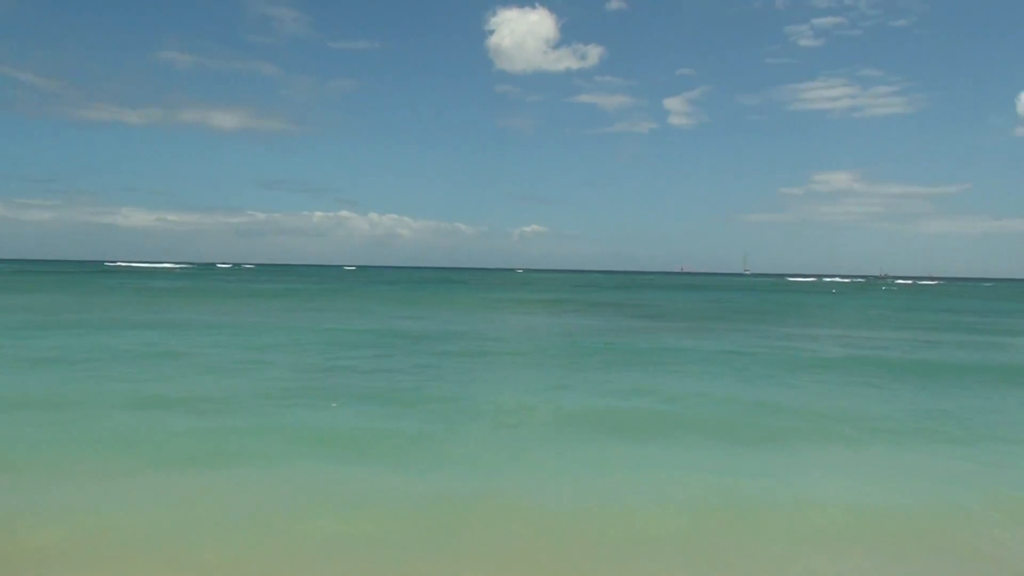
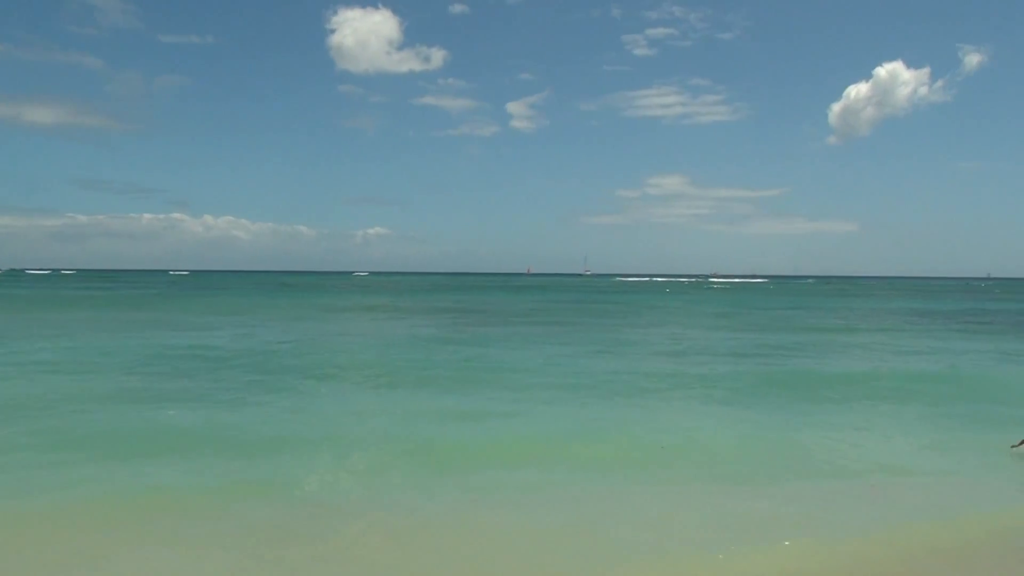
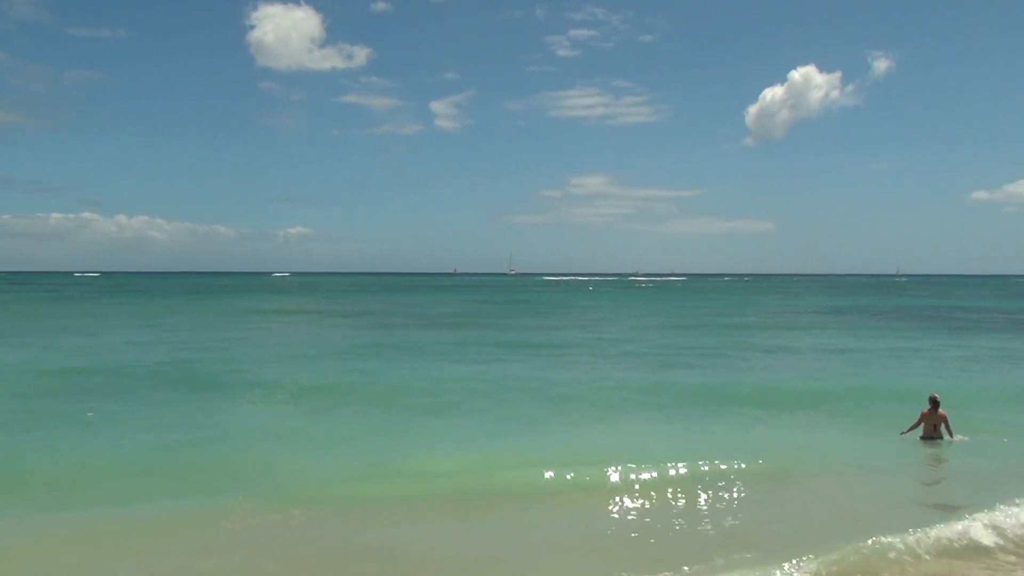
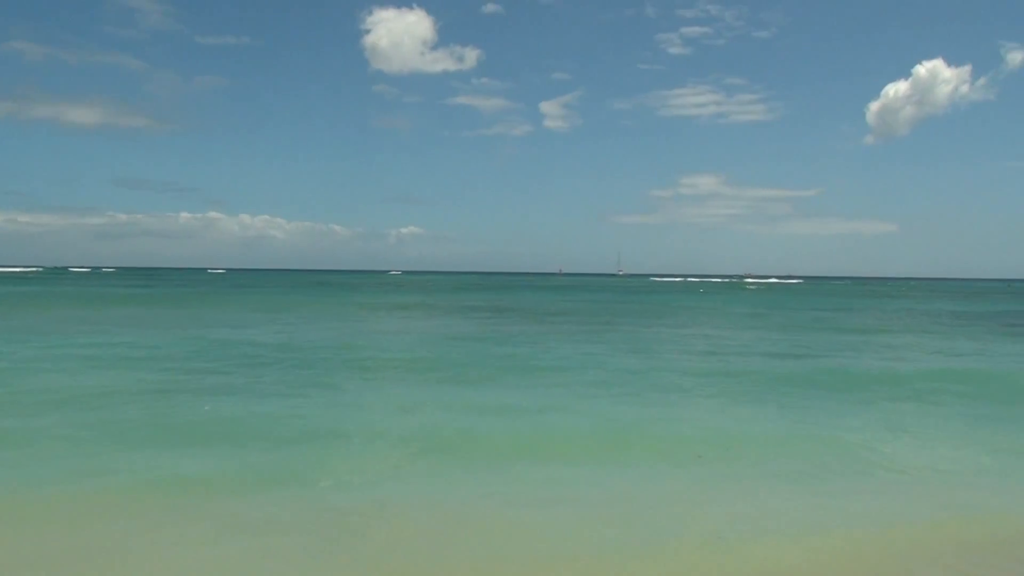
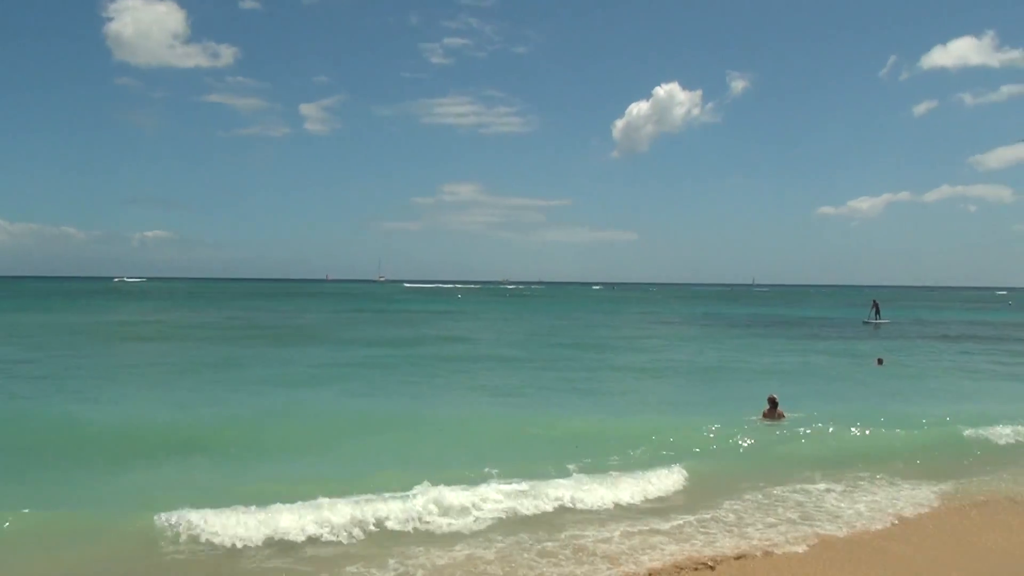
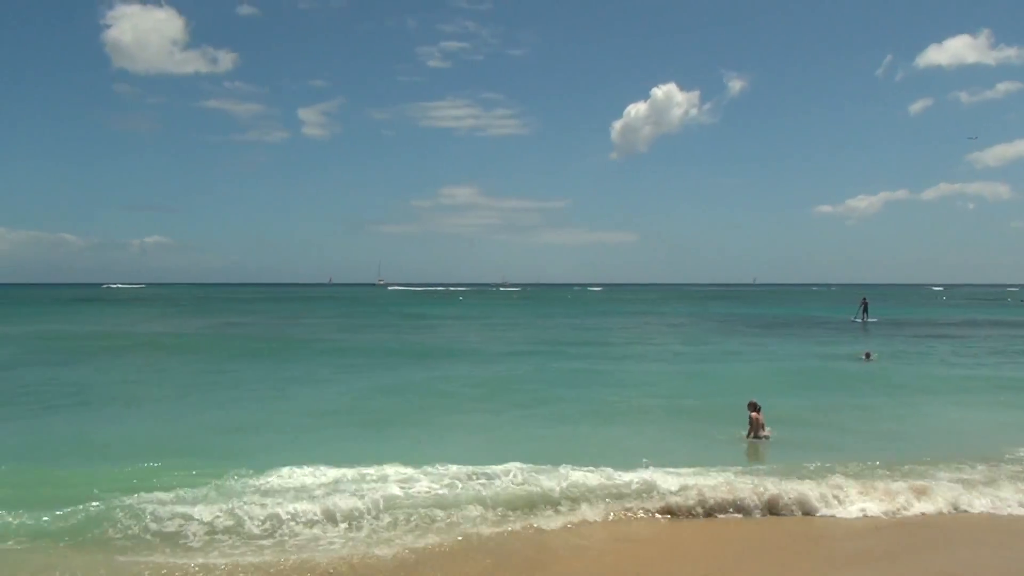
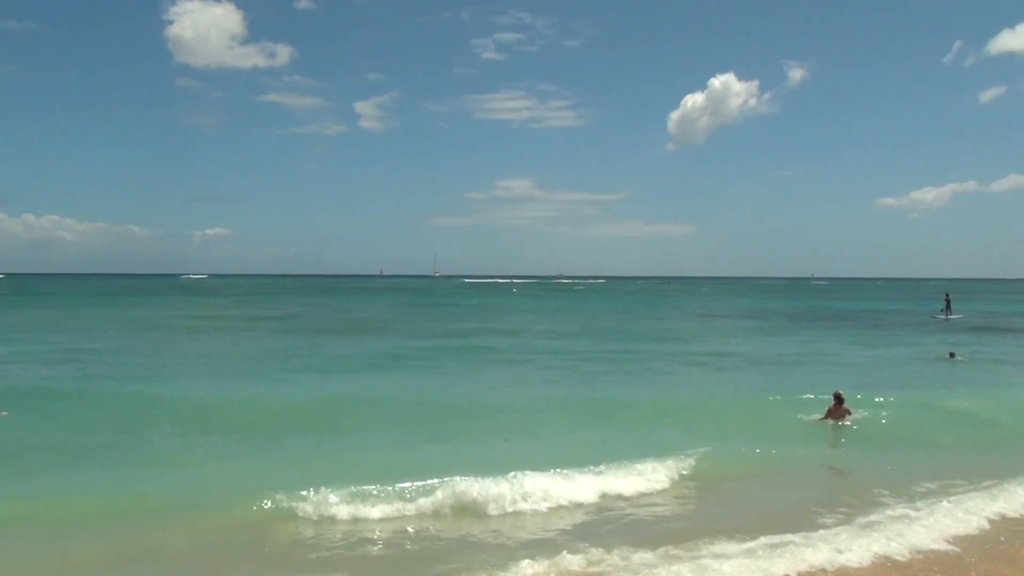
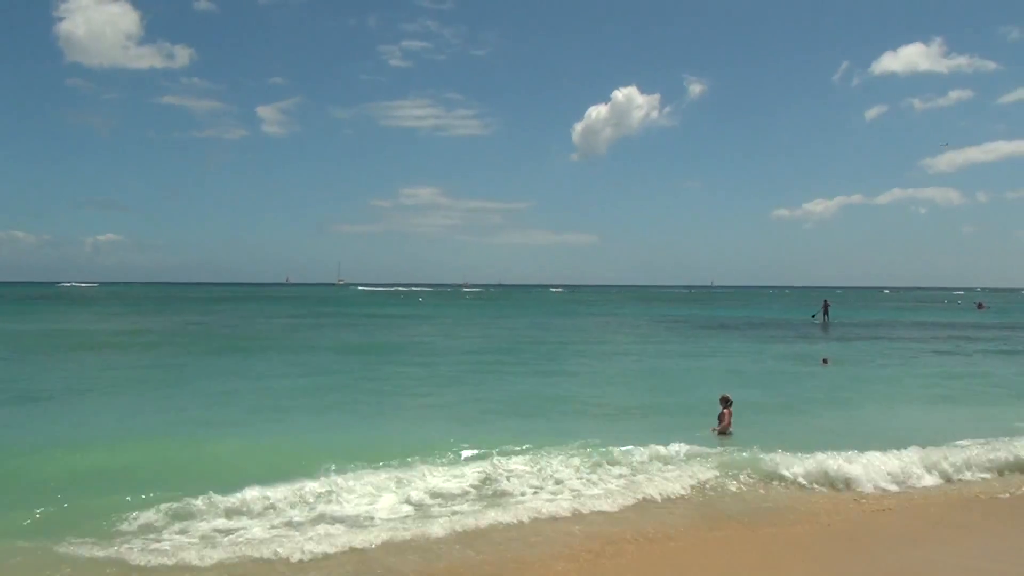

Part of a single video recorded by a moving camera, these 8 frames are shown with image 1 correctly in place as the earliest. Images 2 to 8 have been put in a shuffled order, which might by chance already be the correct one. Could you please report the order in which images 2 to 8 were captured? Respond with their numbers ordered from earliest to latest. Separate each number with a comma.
4, 2, 3, 7, 5, 8, 6
